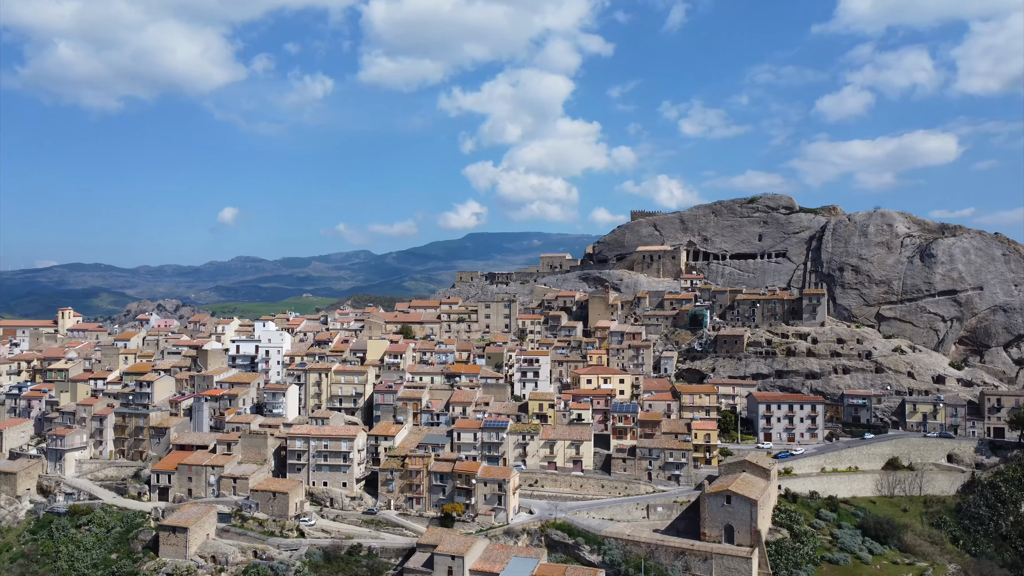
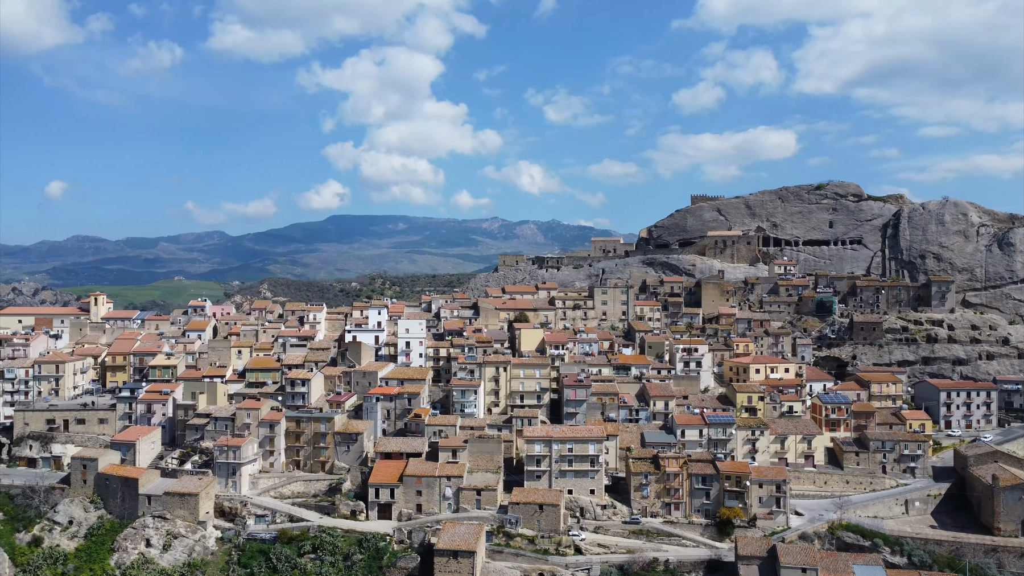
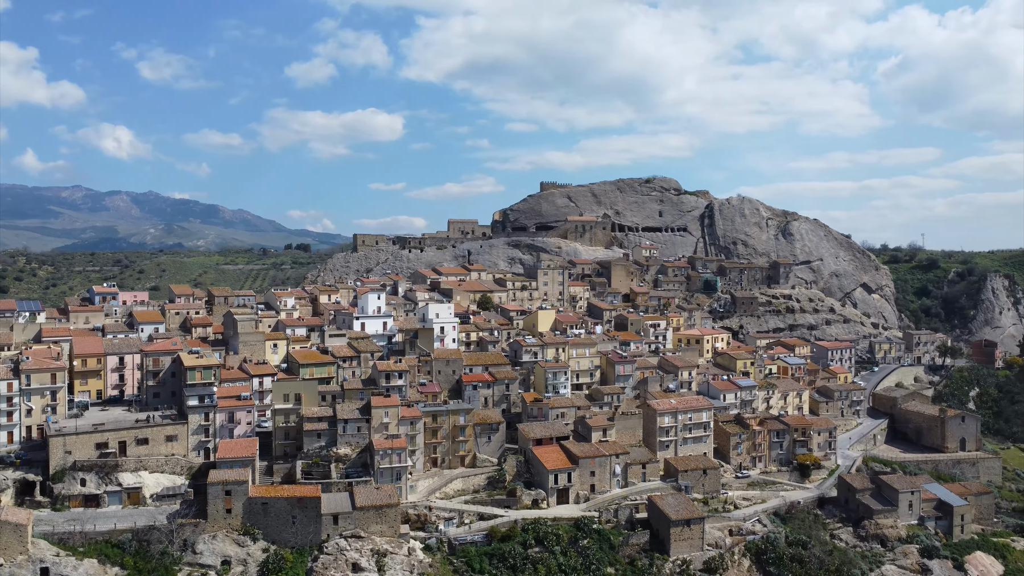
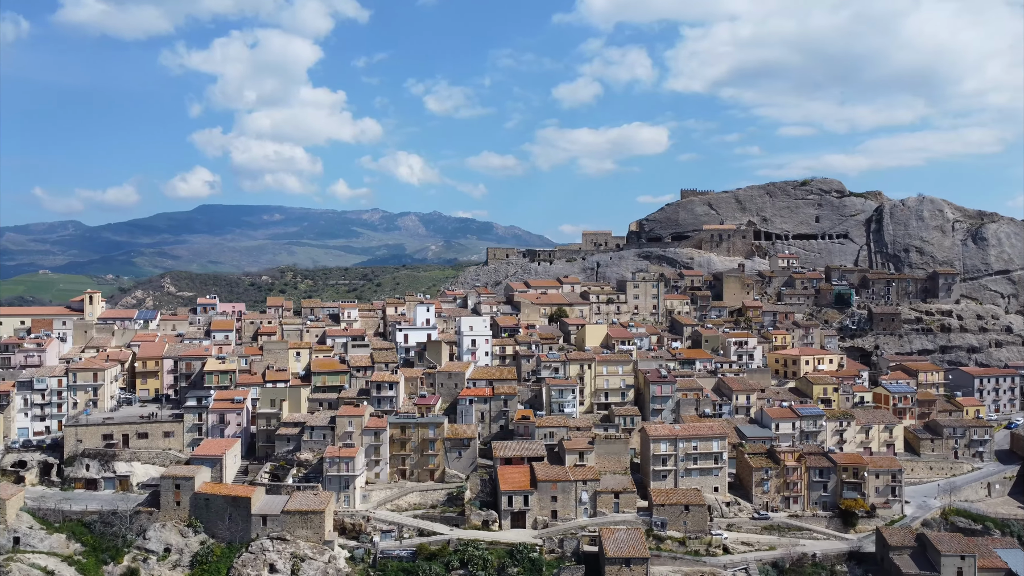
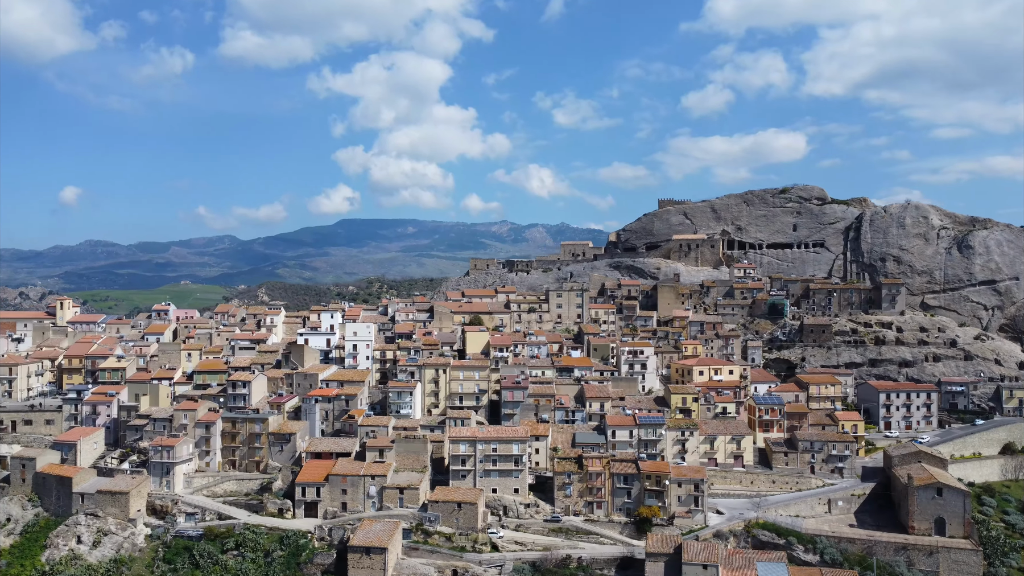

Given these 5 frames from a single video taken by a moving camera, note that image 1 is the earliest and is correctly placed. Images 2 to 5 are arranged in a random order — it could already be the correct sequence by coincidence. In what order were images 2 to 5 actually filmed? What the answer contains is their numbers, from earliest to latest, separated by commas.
5, 2, 4, 3
